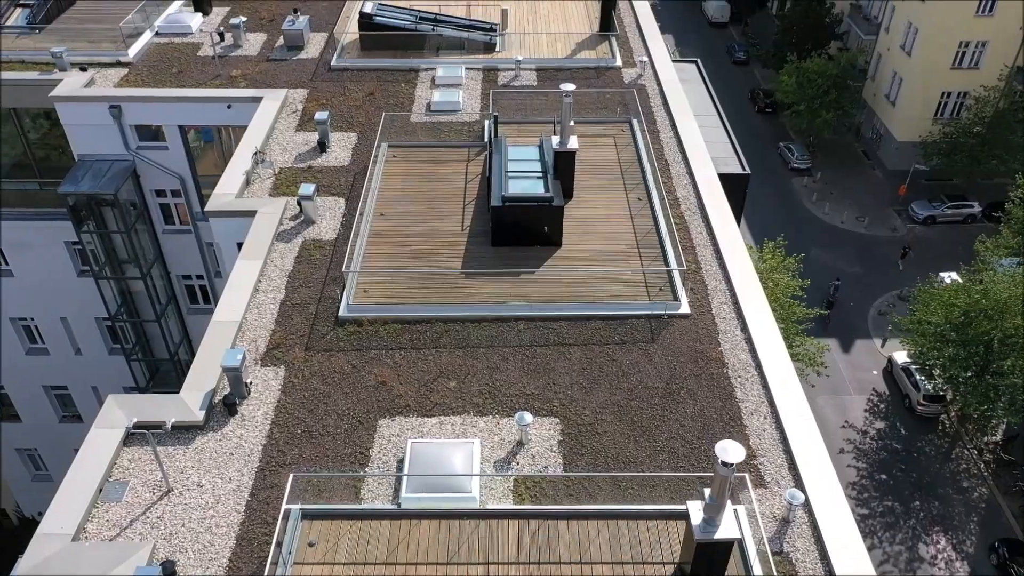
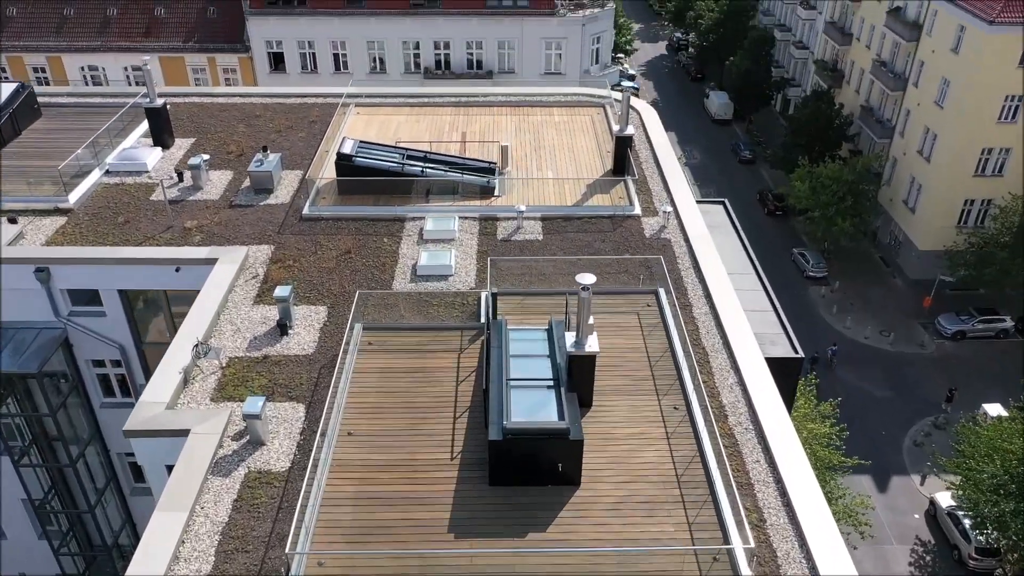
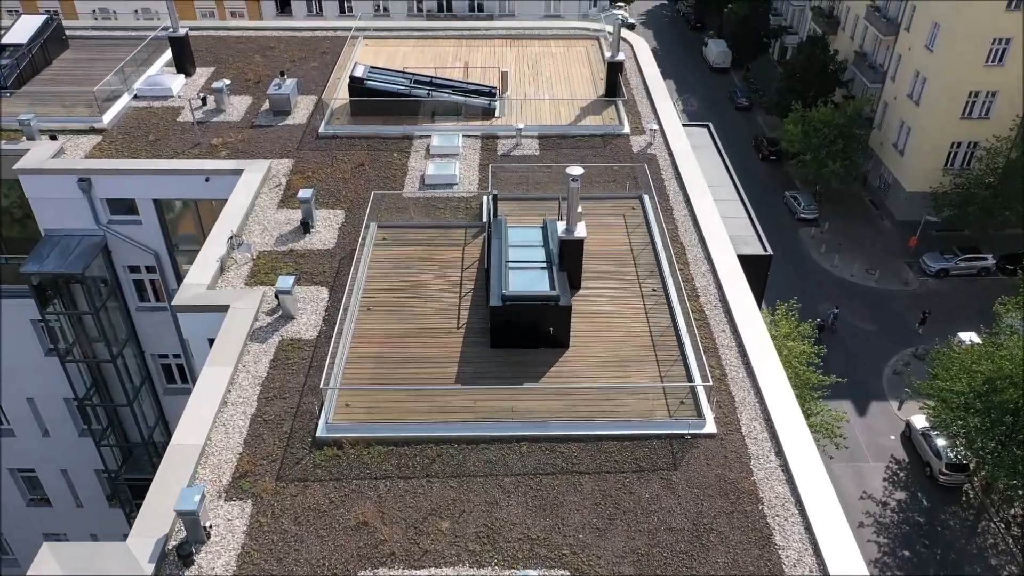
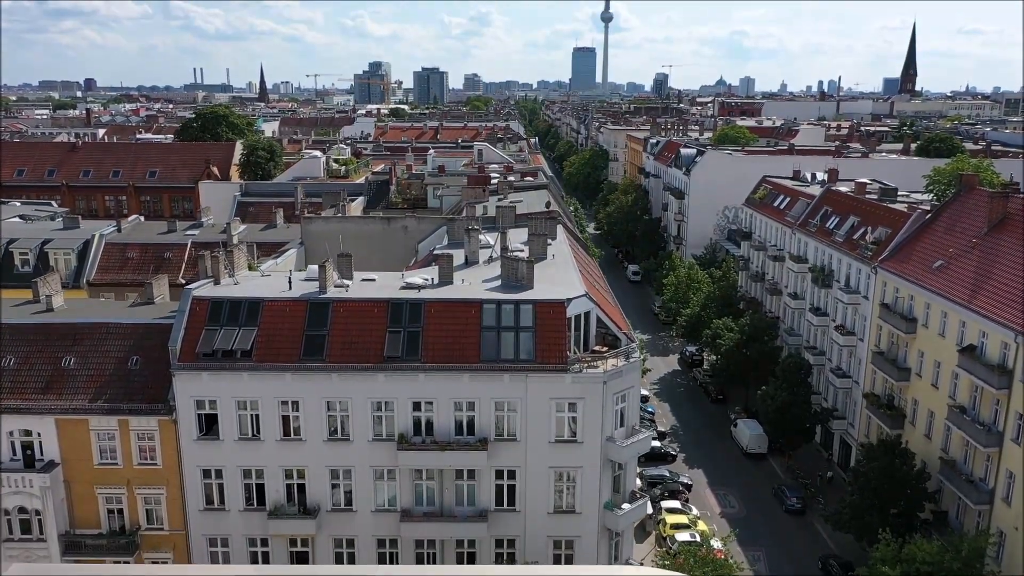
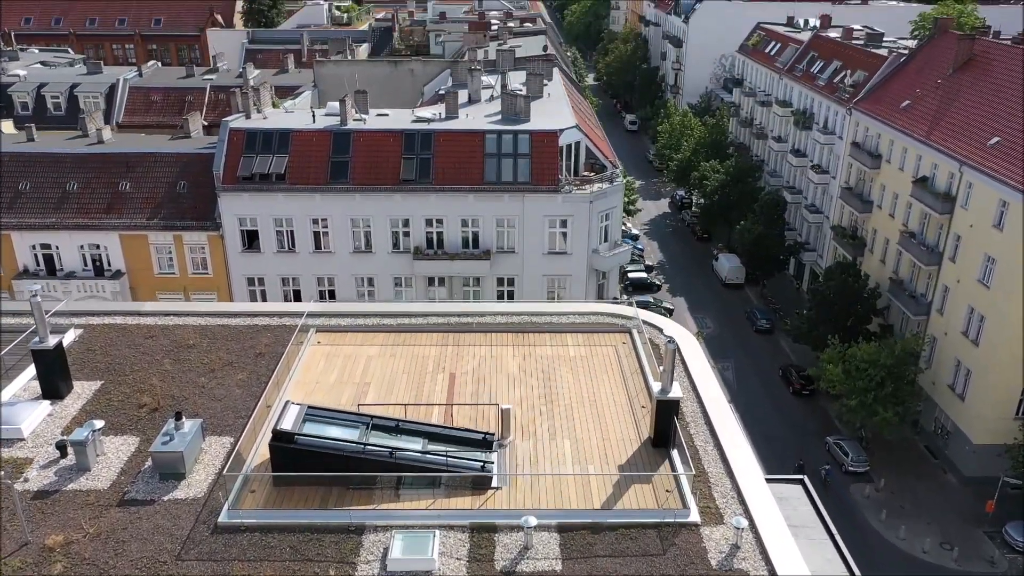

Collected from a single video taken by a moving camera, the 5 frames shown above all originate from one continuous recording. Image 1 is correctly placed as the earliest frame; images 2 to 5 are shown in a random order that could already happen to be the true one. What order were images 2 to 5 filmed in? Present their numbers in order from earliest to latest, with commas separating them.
3, 2, 5, 4
